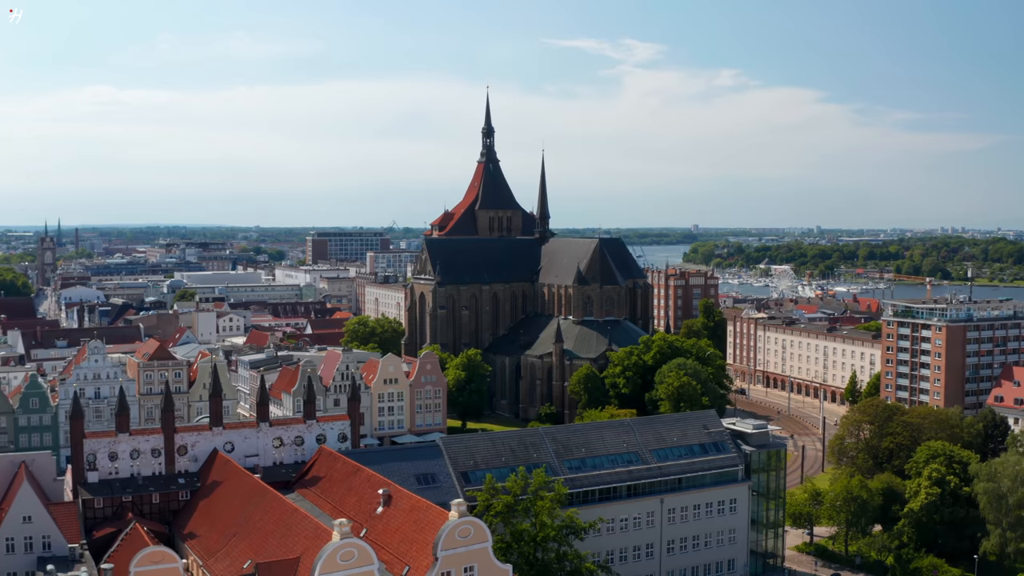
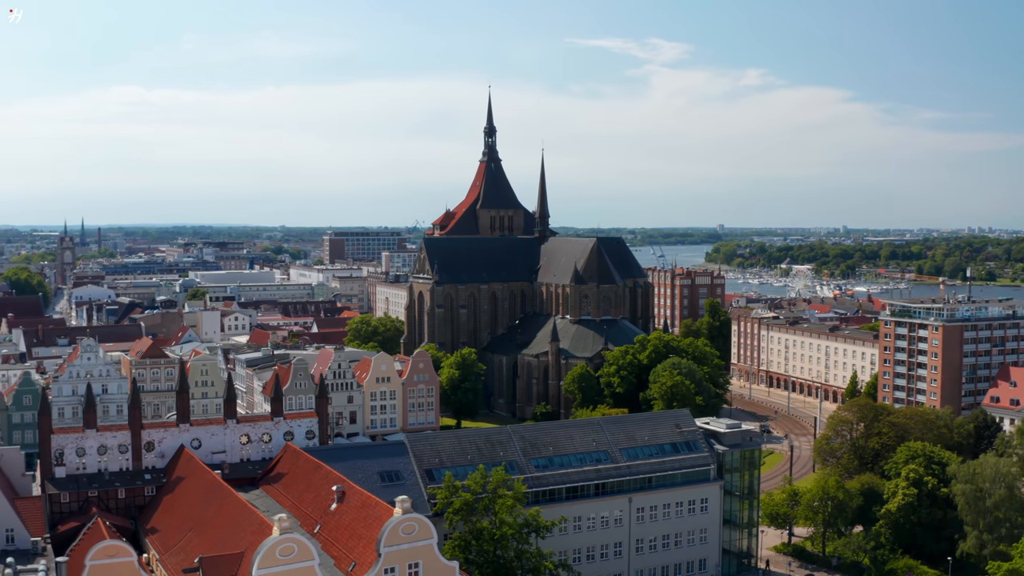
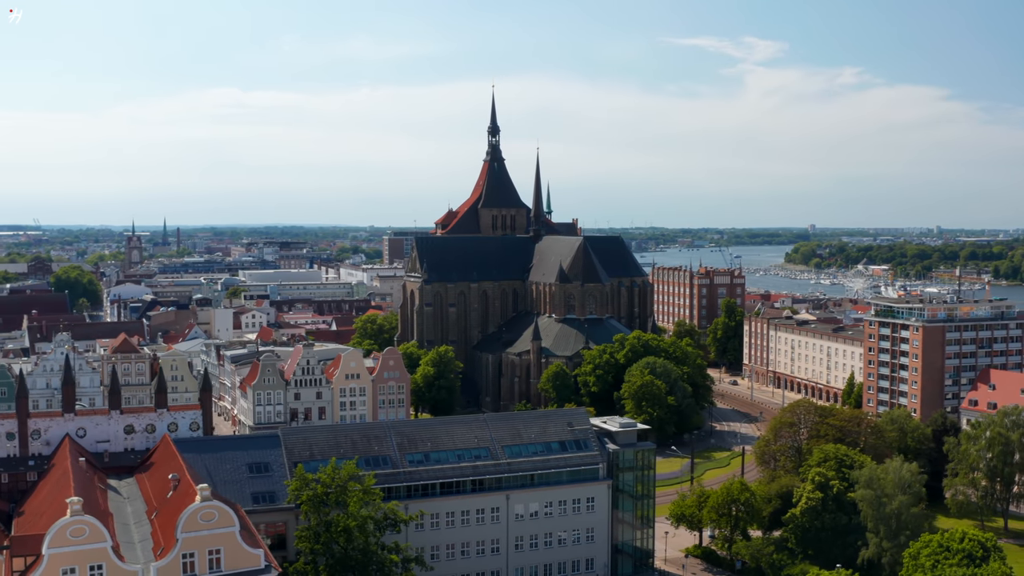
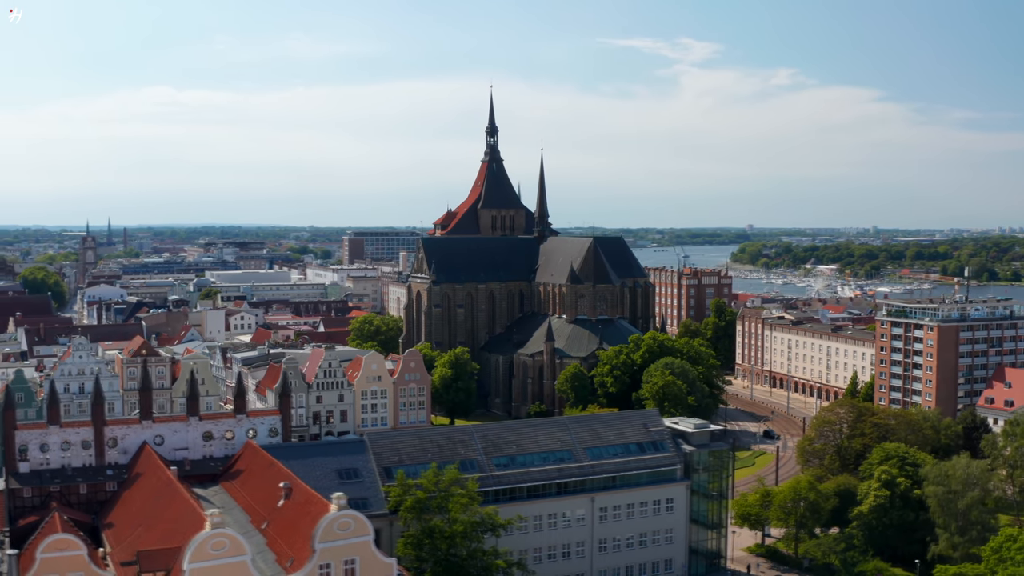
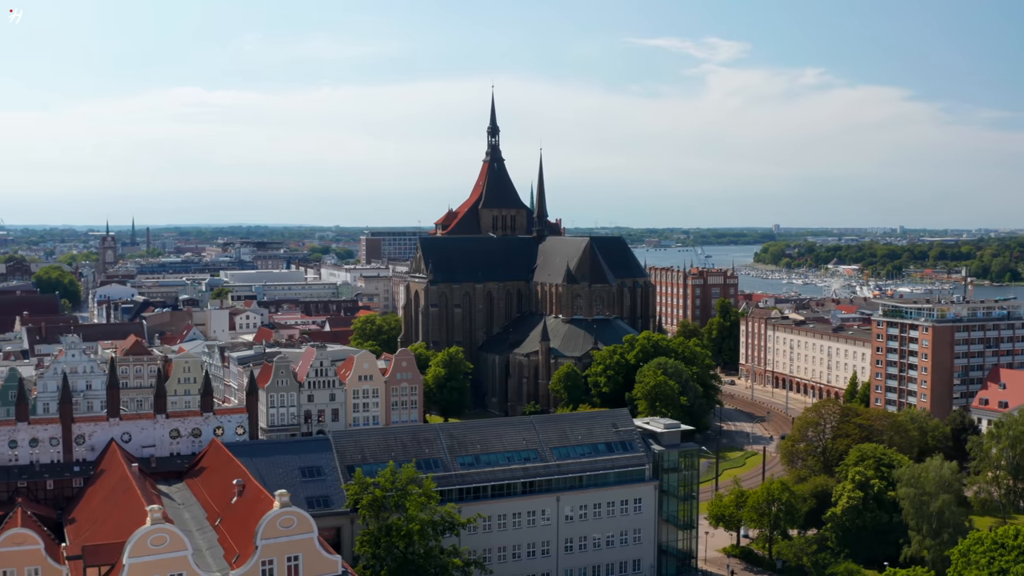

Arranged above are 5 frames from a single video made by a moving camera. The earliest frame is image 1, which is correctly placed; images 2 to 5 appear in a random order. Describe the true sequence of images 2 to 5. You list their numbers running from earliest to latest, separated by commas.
2, 4, 5, 3
